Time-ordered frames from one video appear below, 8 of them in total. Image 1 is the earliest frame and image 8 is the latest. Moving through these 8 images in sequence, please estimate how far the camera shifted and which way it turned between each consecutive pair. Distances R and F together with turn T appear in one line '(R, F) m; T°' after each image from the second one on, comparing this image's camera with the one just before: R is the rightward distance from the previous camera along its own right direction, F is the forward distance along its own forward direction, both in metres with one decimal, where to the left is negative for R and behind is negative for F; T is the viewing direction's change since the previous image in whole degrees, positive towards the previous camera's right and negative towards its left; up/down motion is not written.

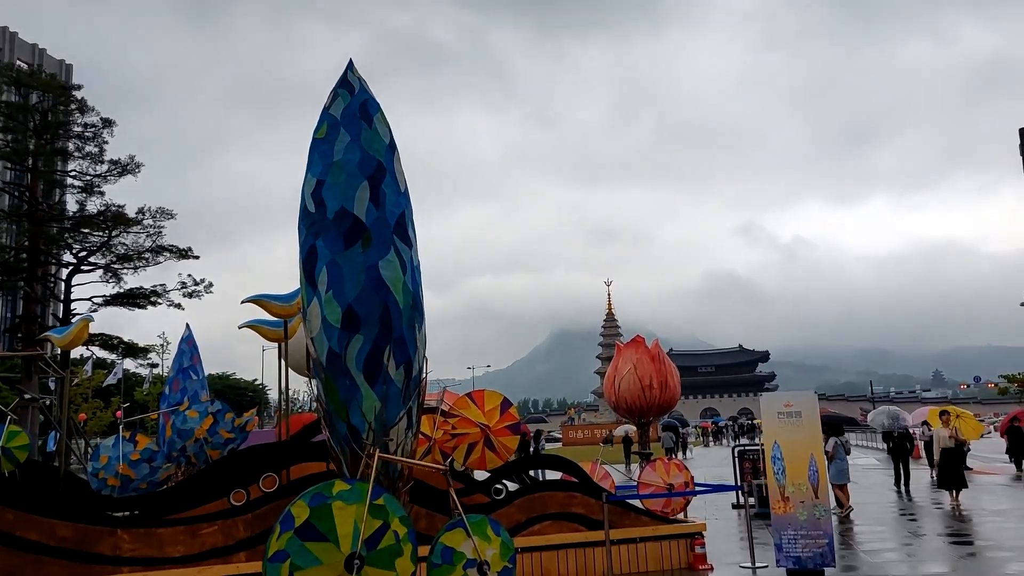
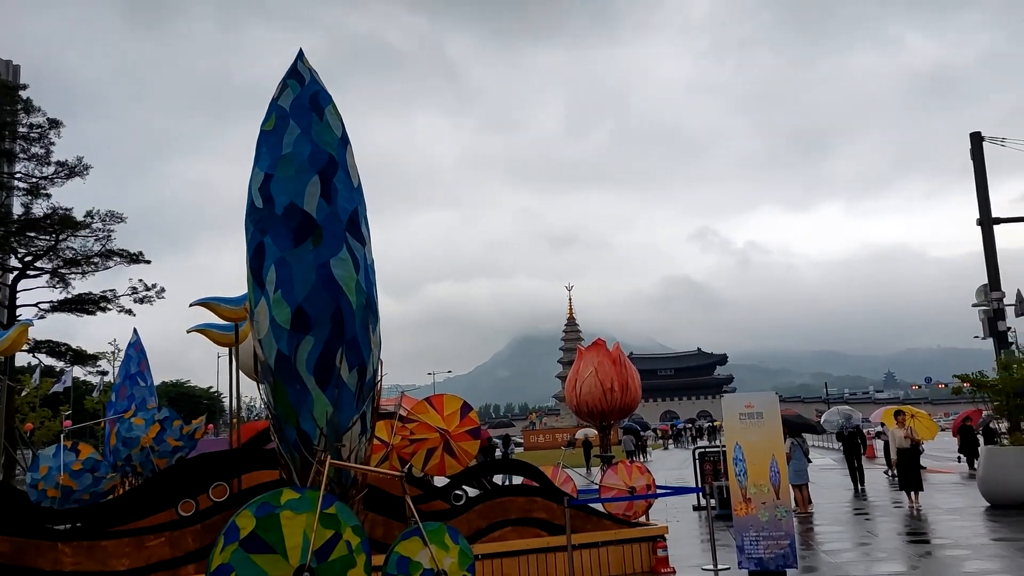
(0.0, +0.1) m; +3°
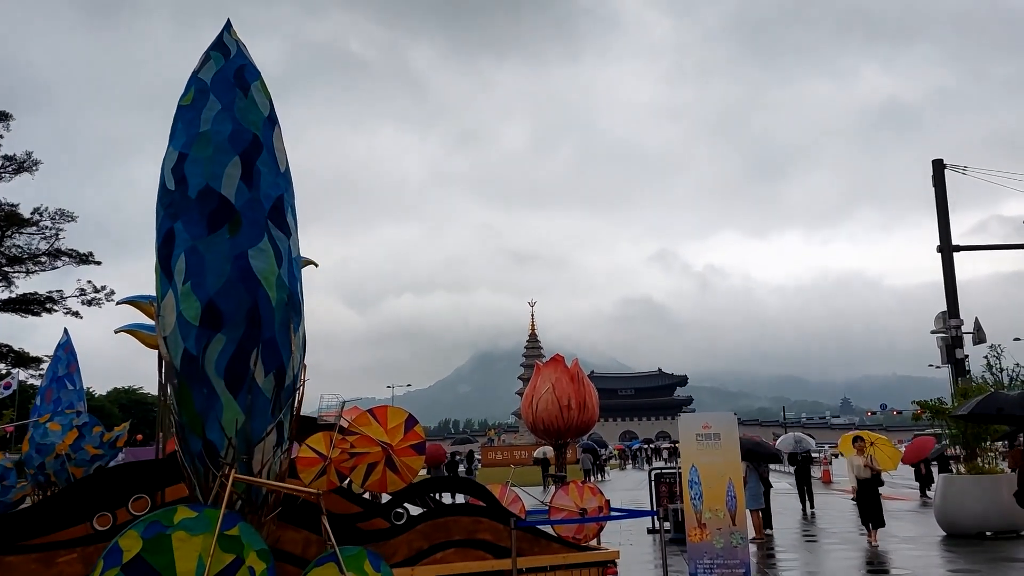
(+0.1, +0.3) m; +3°
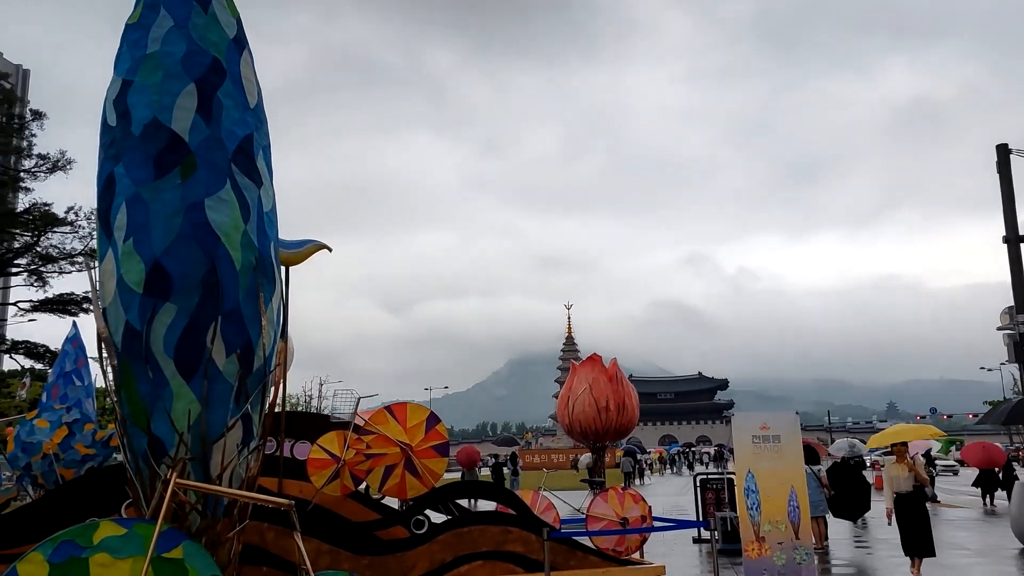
(0.0, +0.7) m; -3°
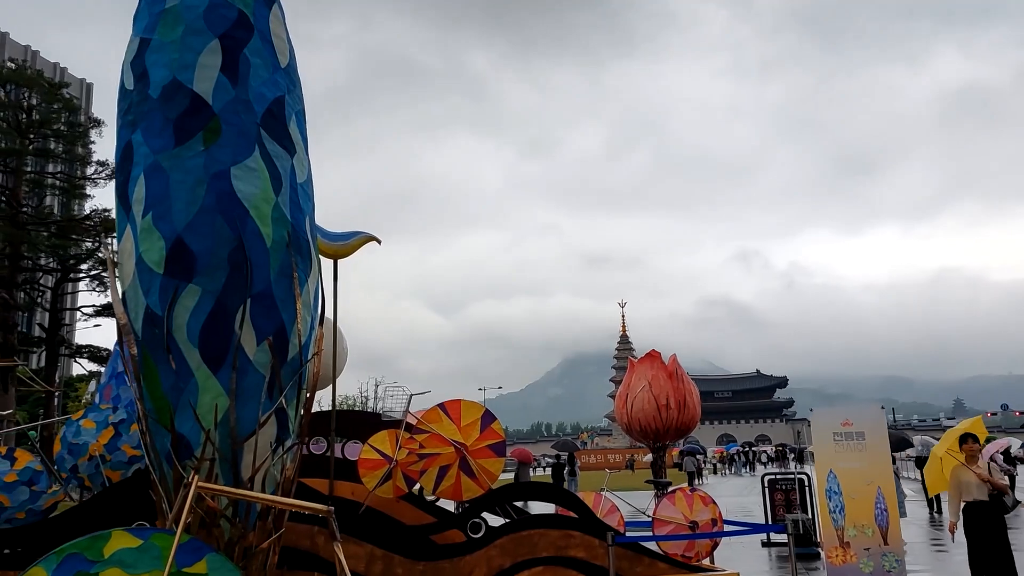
(0.0, +0.4) m; -4°
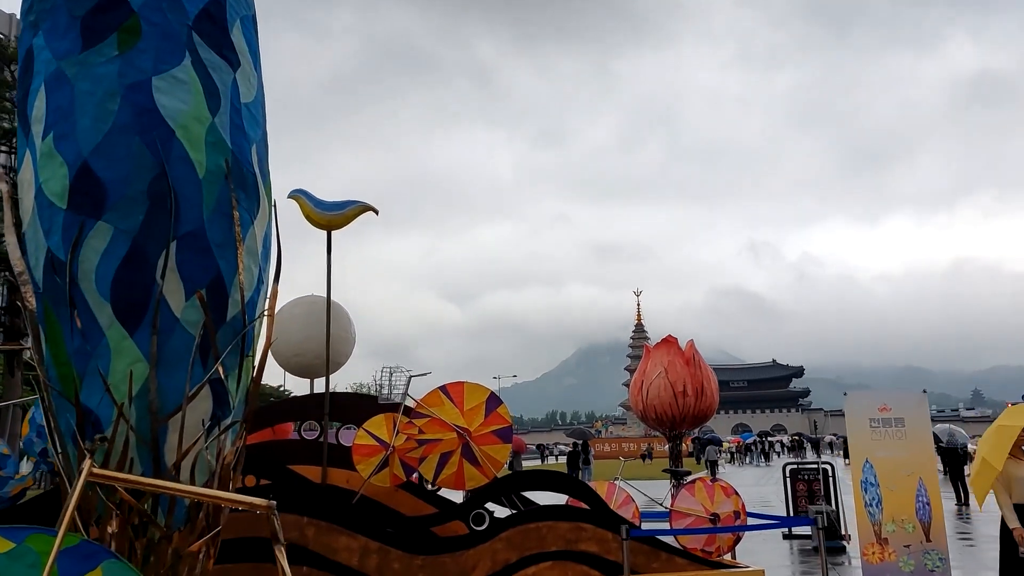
(+0.1, +0.5) m; -1°
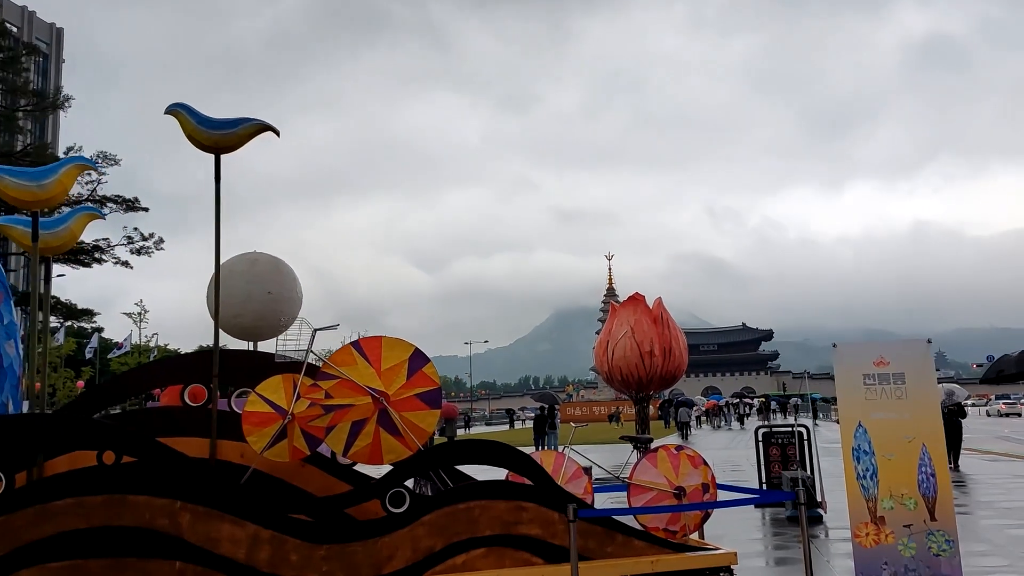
(+0.3, +1.0) m; +2°
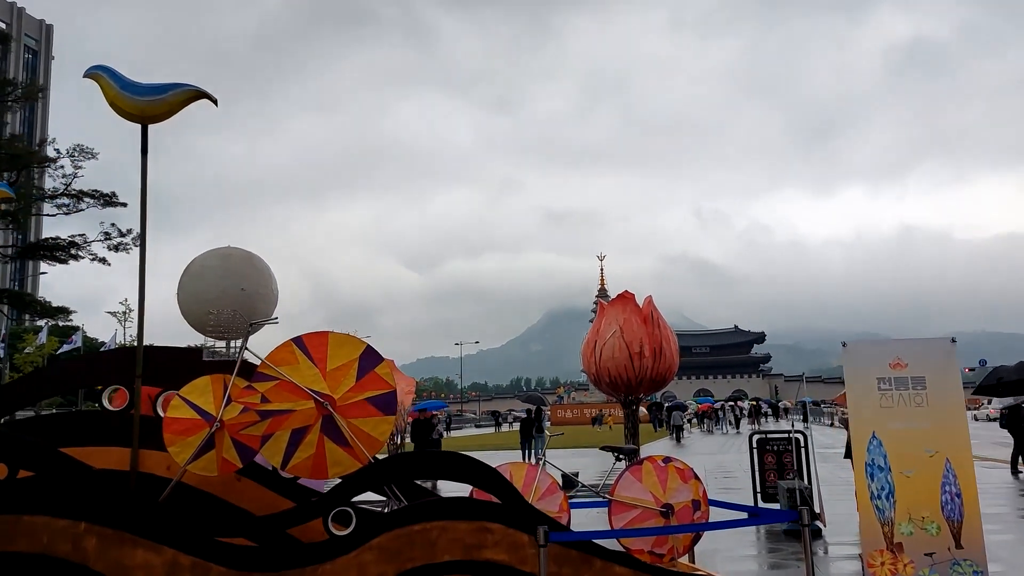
(+0.2, +0.6) m; +1°
